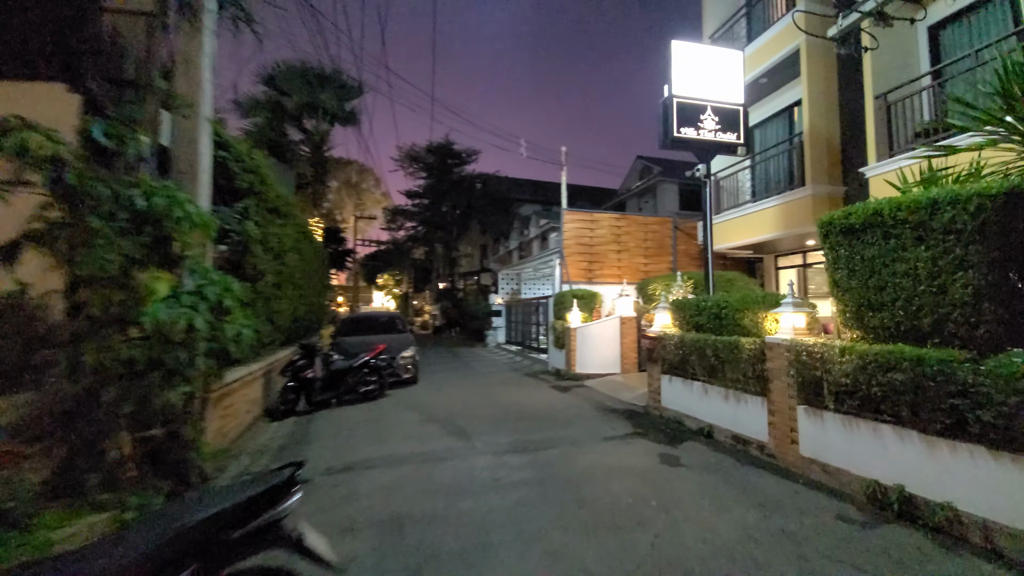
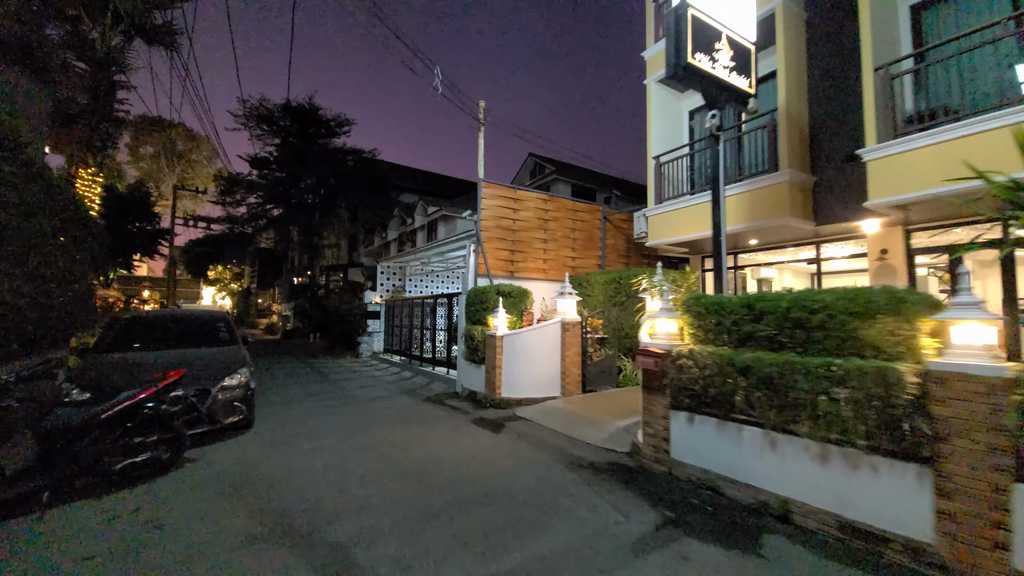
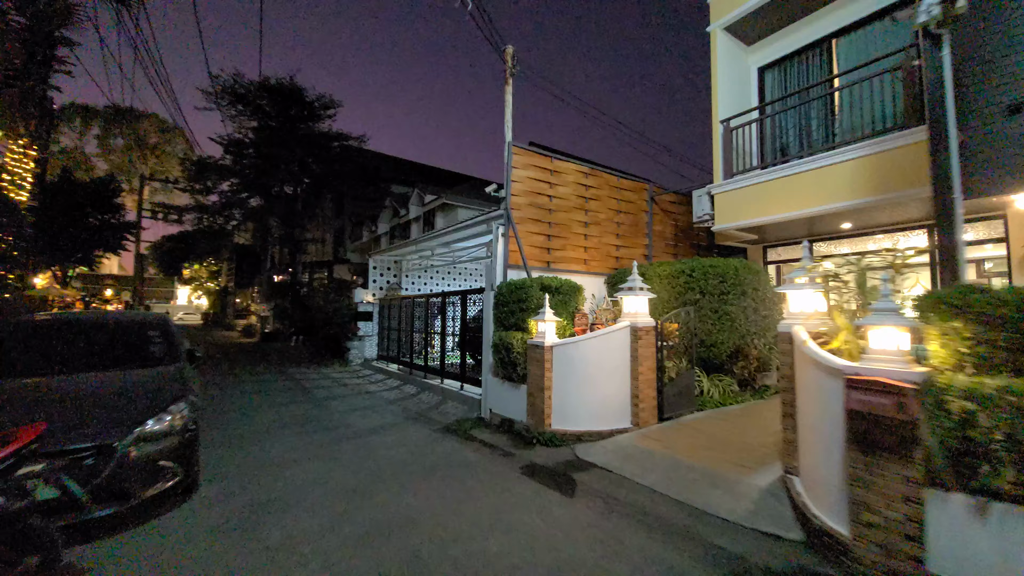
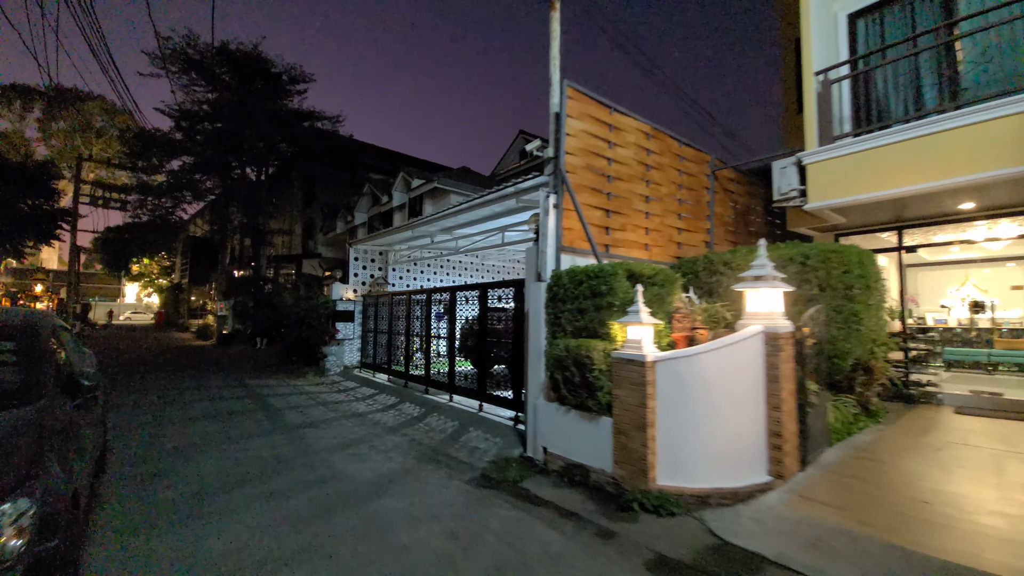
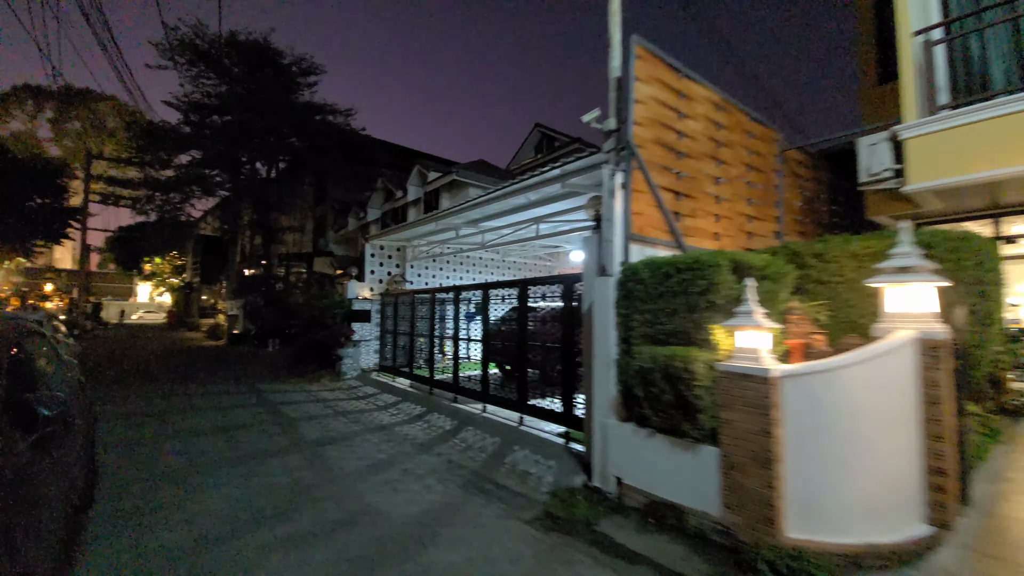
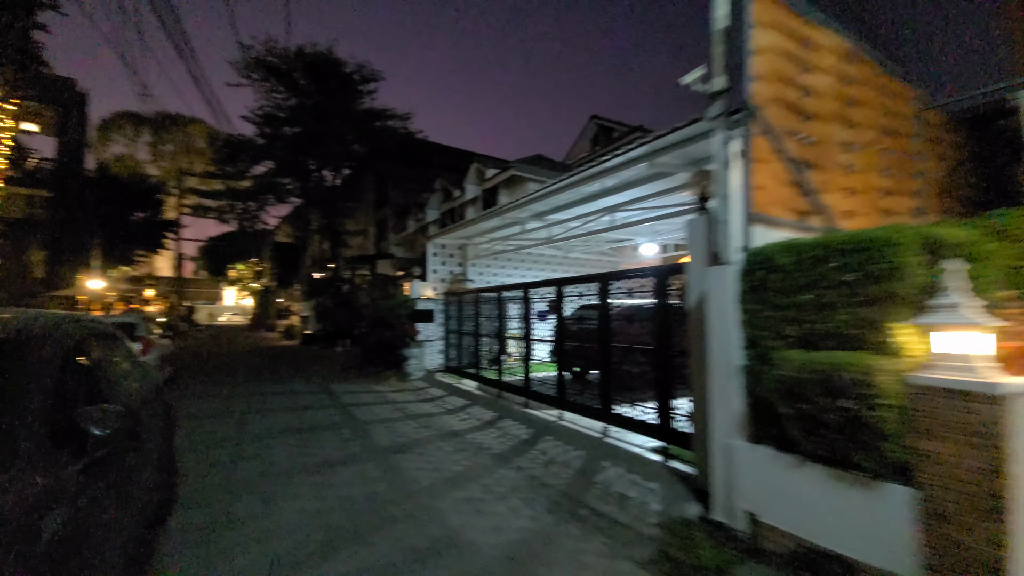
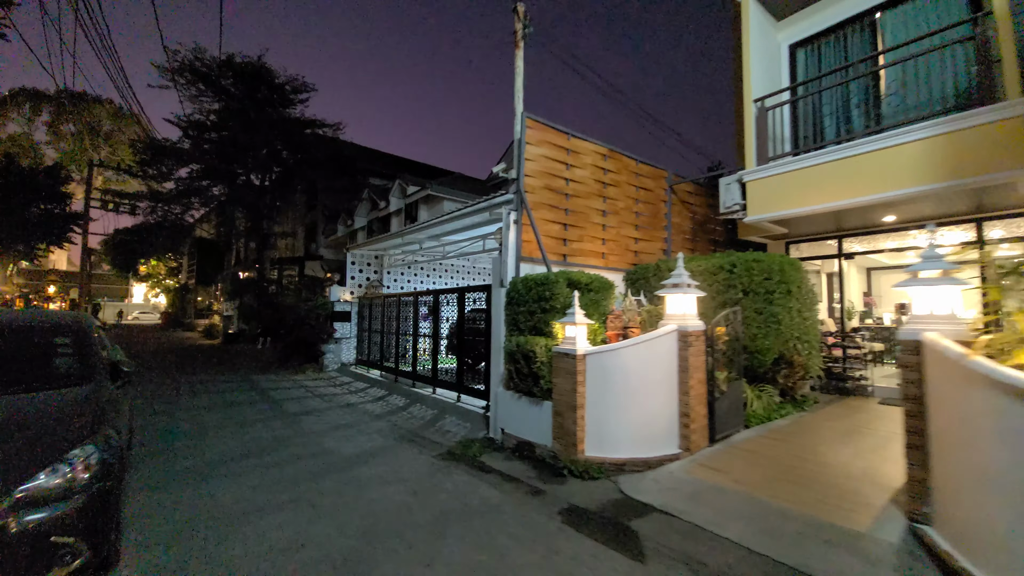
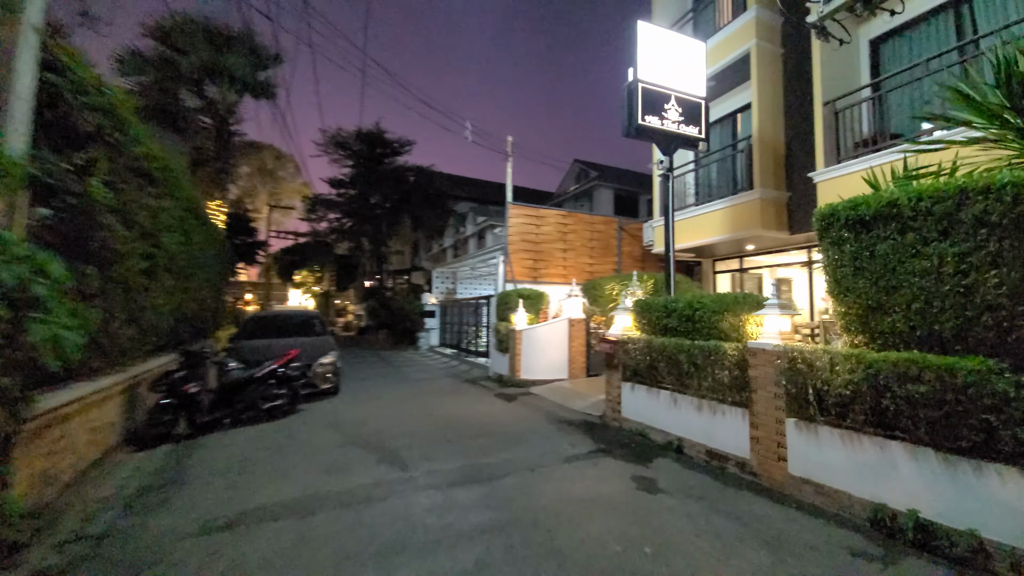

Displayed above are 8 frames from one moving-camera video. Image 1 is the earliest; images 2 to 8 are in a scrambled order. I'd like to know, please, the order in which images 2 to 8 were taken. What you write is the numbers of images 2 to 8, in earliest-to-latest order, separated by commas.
8, 2, 3, 7, 4, 5, 6
